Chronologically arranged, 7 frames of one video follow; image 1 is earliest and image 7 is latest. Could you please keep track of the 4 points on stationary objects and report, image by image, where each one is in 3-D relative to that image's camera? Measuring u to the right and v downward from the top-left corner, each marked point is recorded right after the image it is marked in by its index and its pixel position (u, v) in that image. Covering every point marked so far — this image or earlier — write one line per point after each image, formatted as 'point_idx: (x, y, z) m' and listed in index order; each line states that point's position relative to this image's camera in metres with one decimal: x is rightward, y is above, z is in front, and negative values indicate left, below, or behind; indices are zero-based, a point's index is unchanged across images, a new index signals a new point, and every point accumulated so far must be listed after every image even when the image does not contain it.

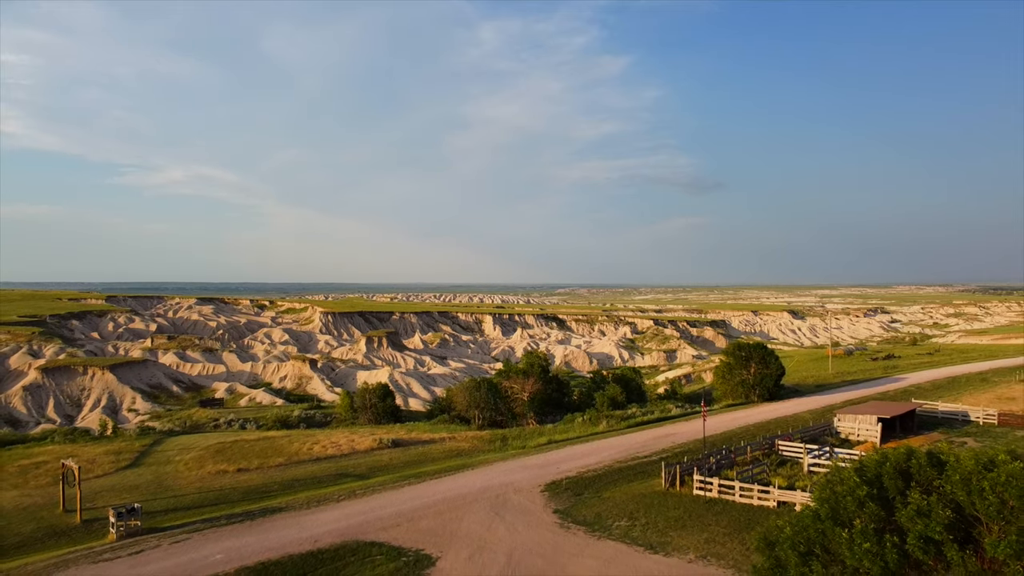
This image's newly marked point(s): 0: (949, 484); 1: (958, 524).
0: (+6.9, -3.1, +12.0) m
1: (+6.9, -3.6, +11.7) m
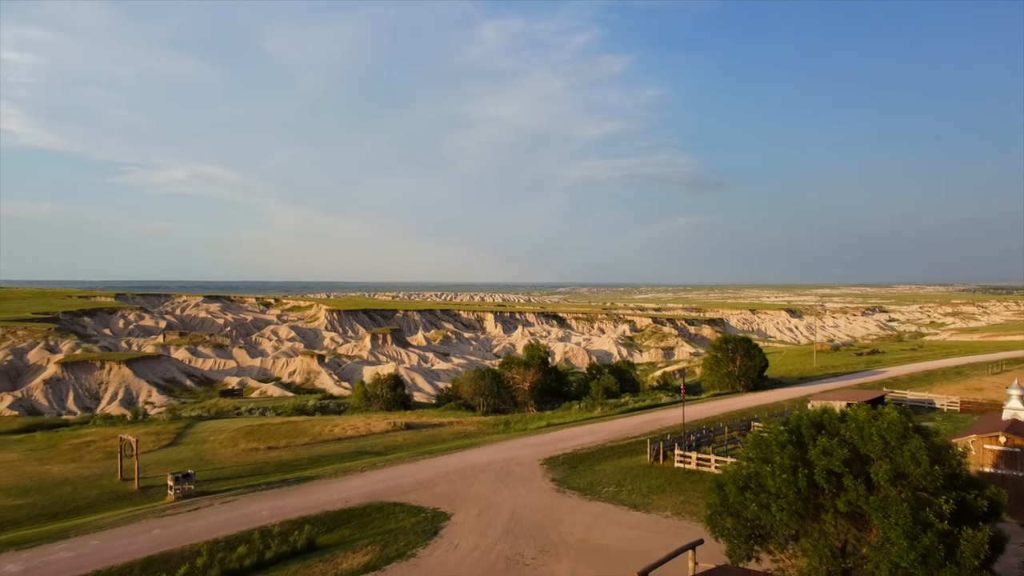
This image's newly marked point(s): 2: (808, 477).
0: (+7.0, -2.9, +15.6) m
1: (+7.0, -3.5, +15.3) m
2: (+6.1, -3.9, +15.5) m
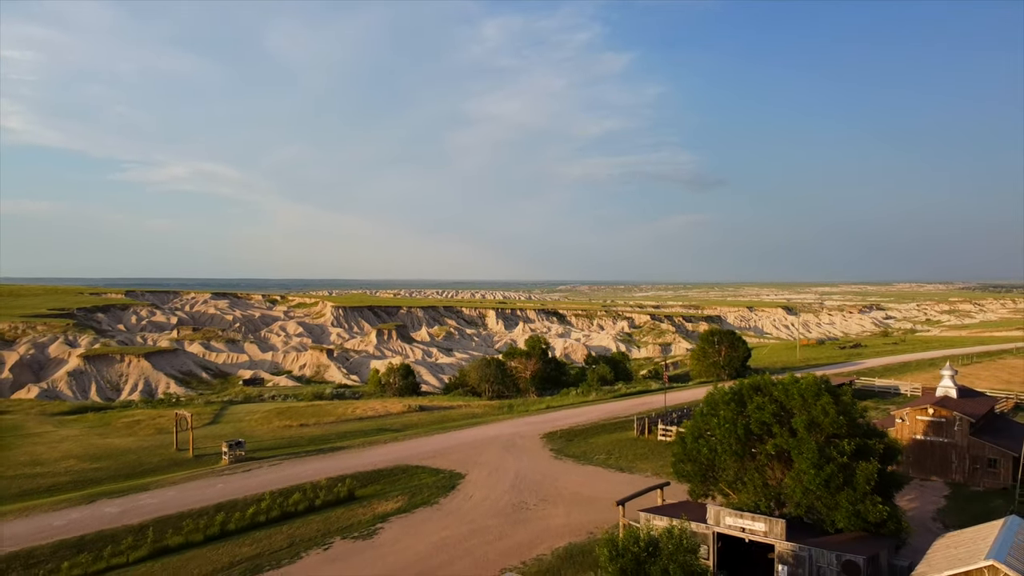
0: (+7.2, -2.8, +20.1) m
1: (+7.2, -3.3, +19.8) m
2: (+6.3, -3.7, +20.1) m
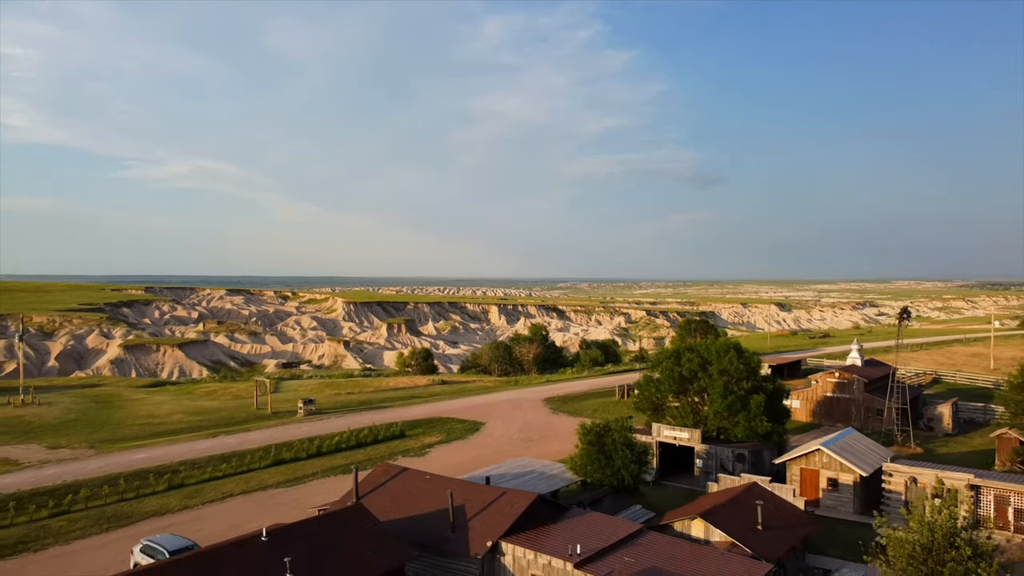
0: (+7.6, -2.5, +29.5) m
1: (+7.6, -3.0, +29.2) m
2: (+6.8, -3.4, +29.5) m
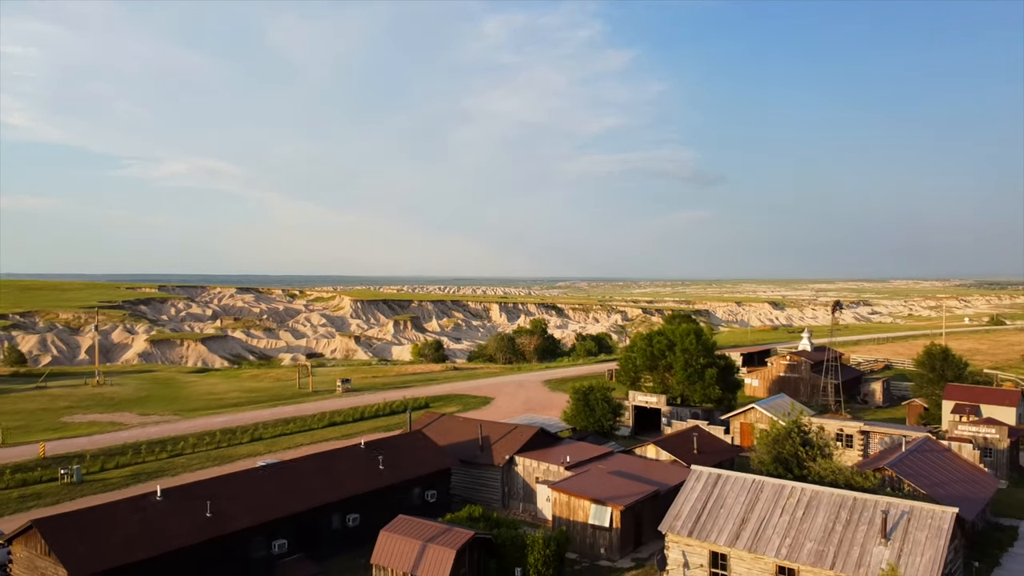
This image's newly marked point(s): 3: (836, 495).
0: (+7.9, -2.3, +37.1) m
1: (+7.9, -2.8, +36.9) m
2: (+7.1, -3.3, +37.1) m
3: (+7.2, -4.6, +16.2) m
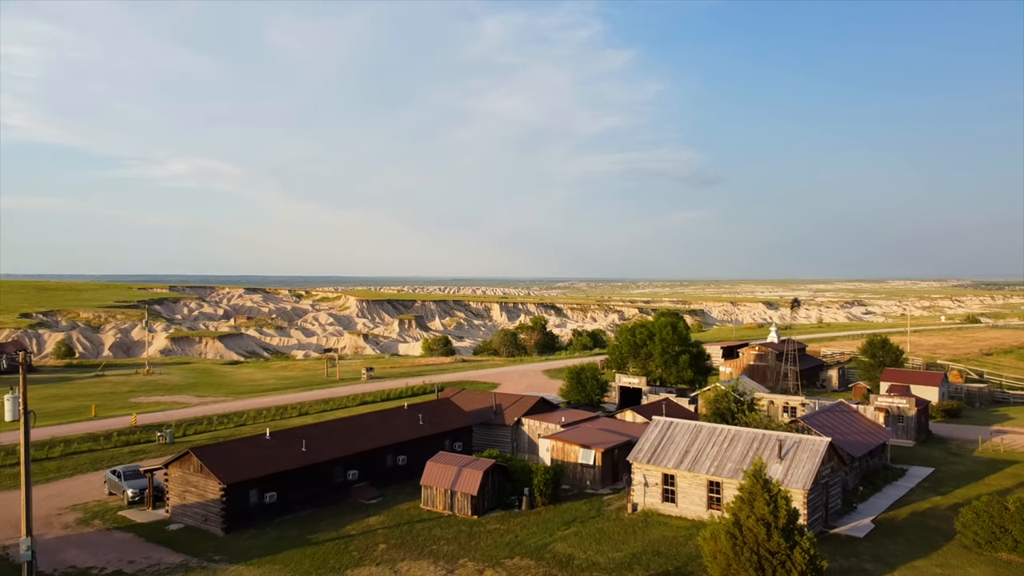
0: (+8.2, -2.3, +43.8) m
1: (+8.2, -2.8, +43.6) m
2: (+7.4, -3.2, +43.8) m
3: (+7.5, -4.5, +22.9) m
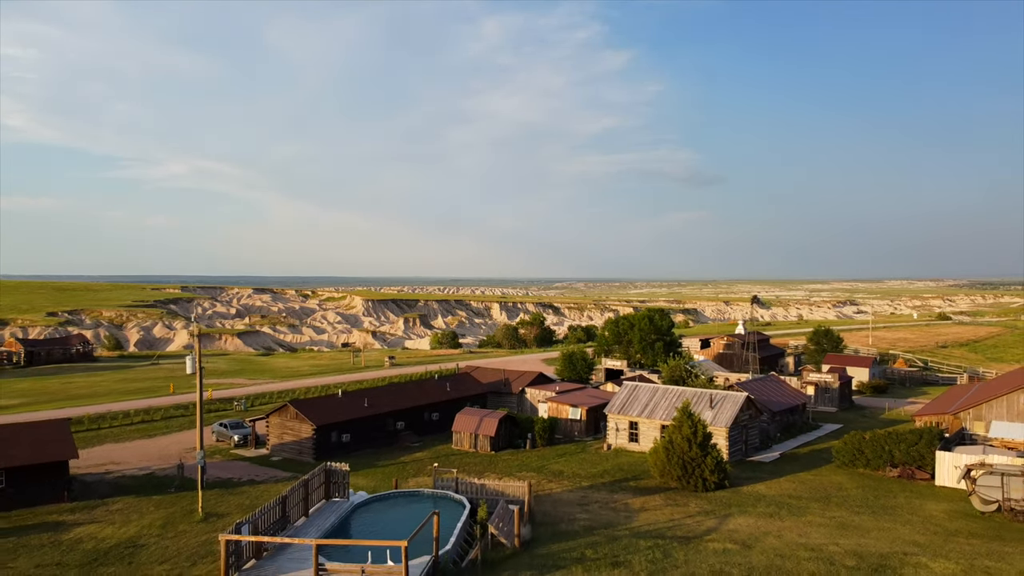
0: (+8.5, -2.2, +52.4) m
1: (+8.5, -2.7, +52.2) m
2: (+7.6, -3.1, +52.4) m
3: (+7.8, -4.4, +31.5) m
